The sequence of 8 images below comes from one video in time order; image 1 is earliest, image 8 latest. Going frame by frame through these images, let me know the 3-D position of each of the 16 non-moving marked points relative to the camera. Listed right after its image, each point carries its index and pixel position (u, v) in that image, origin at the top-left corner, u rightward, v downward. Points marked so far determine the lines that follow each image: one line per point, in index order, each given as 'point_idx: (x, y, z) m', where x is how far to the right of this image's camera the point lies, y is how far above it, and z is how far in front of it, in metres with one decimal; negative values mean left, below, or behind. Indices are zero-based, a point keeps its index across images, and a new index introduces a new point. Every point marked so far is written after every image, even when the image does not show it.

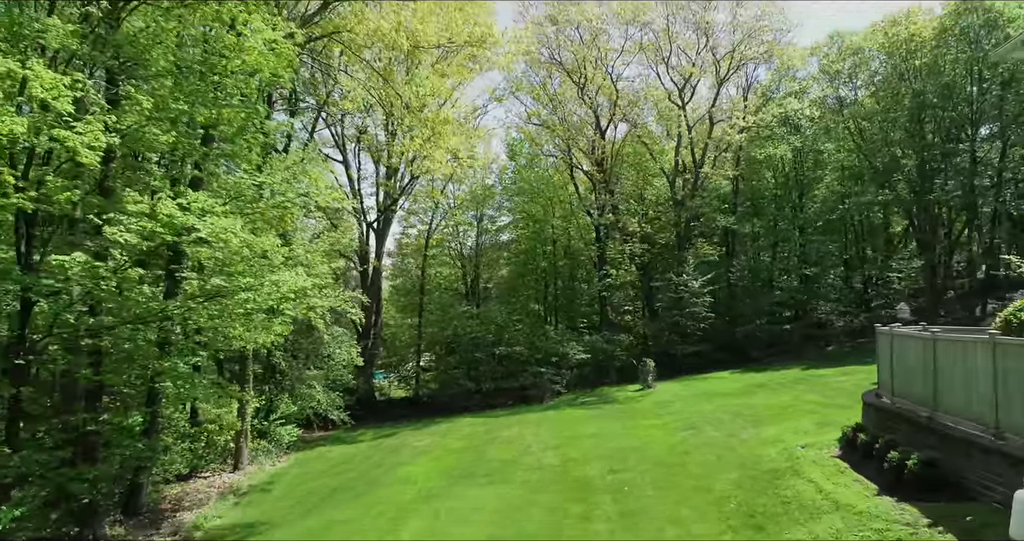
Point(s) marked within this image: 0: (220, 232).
0: (-3.9, +0.5, +9.8) m
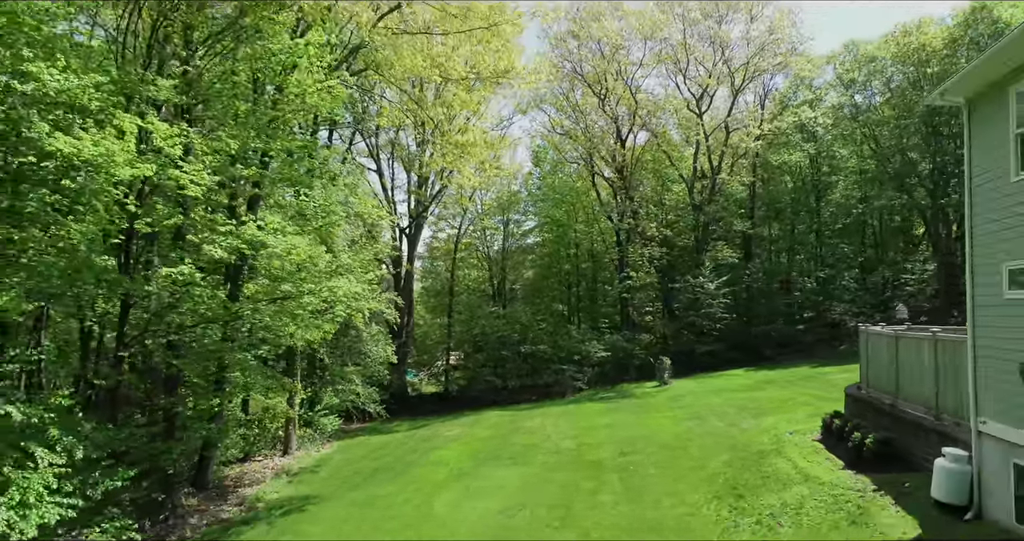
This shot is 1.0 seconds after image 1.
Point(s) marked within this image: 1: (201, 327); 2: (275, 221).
0: (-3.6, +0.4, +11.6) m
1: (-5.2, -0.9, +12.0) m
2: (-3.9, +0.8, +11.8) m
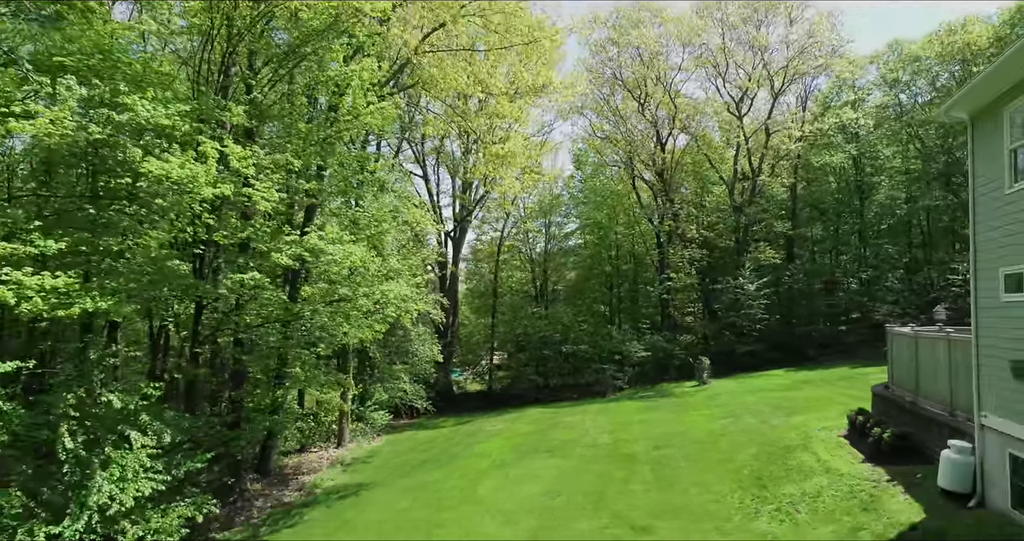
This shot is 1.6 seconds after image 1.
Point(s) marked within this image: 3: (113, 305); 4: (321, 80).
0: (-2.9, +0.3, +12.6) m
1: (-4.5, -1.0, +13.2) m
2: (-3.2, +0.7, +12.9) m
3: (-5.1, -0.4, +9.1) m
4: (-3.4, +3.5, +12.9) m
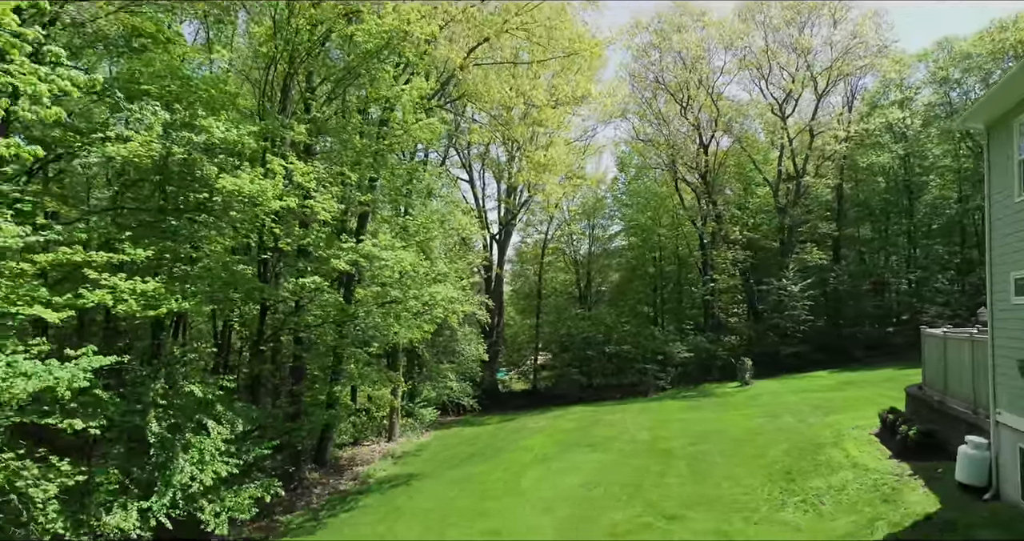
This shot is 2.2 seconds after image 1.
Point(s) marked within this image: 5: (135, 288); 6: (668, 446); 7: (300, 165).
0: (-2.2, +0.2, +13.6) m
1: (-3.7, -1.1, +14.2) m
2: (-2.5, +0.6, +13.8) m
3: (-4.5, -0.5, +10.2) m
4: (-2.7, +3.4, +13.9) m
5: (-4.9, -0.2, +9.4) m
6: (+3.4, -3.8, +15.4) m
7: (-3.3, +1.6, +11.3) m
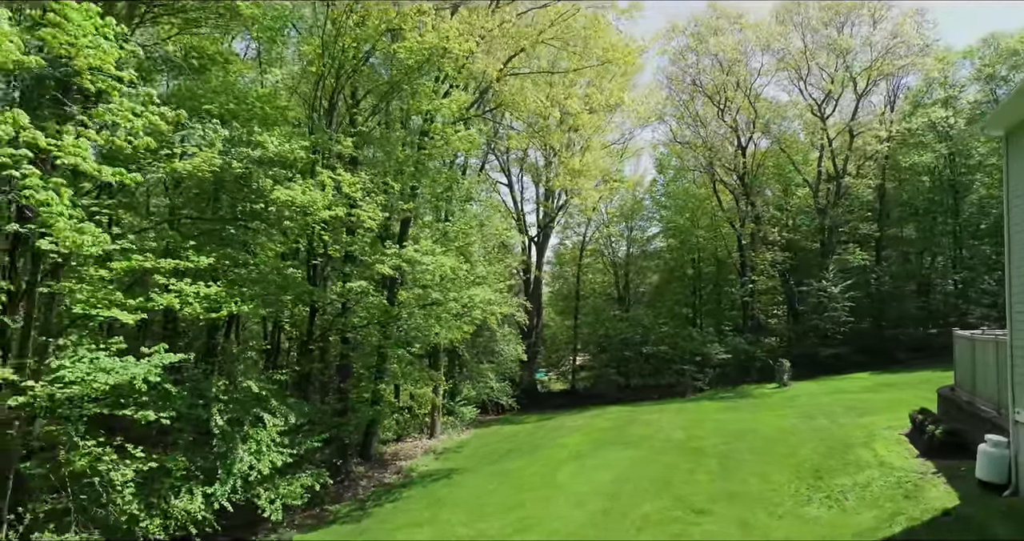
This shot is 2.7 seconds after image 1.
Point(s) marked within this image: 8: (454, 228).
0: (-1.5, +0.1, +14.3) m
1: (-3.0, -1.2, +15.0) m
2: (-1.8, +0.5, +14.5) m
3: (-4.0, -0.6, +11.0) m
4: (-2.0, +3.3, +14.6) m
5: (-4.5, -0.3, +10.3) m
6: (+4.2, -3.8, +15.8) m
7: (-2.8, +1.6, +12.1) m
8: (-1.3, +1.0, +16.2) m
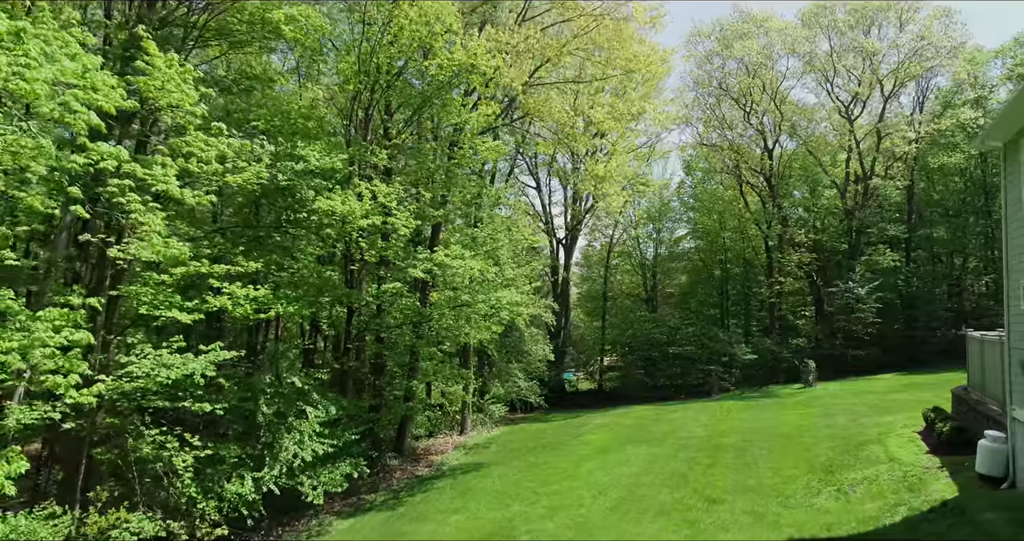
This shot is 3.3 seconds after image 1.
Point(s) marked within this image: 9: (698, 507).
0: (-0.9, +0.1, +15.1) m
1: (-2.4, -1.2, +15.9) m
2: (-1.2, +0.5, +15.3) m
3: (-3.6, -0.6, +11.9) m
4: (-1.4, +3.3, +15.5) m
5: (-4.1, -0.4, +11.2) m
6: (+4.8, -3.9, +16.4) m
7: (-2.3, +1.5, +12.9) m
8: (-0.7, +0.9, +17.0) m
9: (+2.9, -3.7, +11.2) m
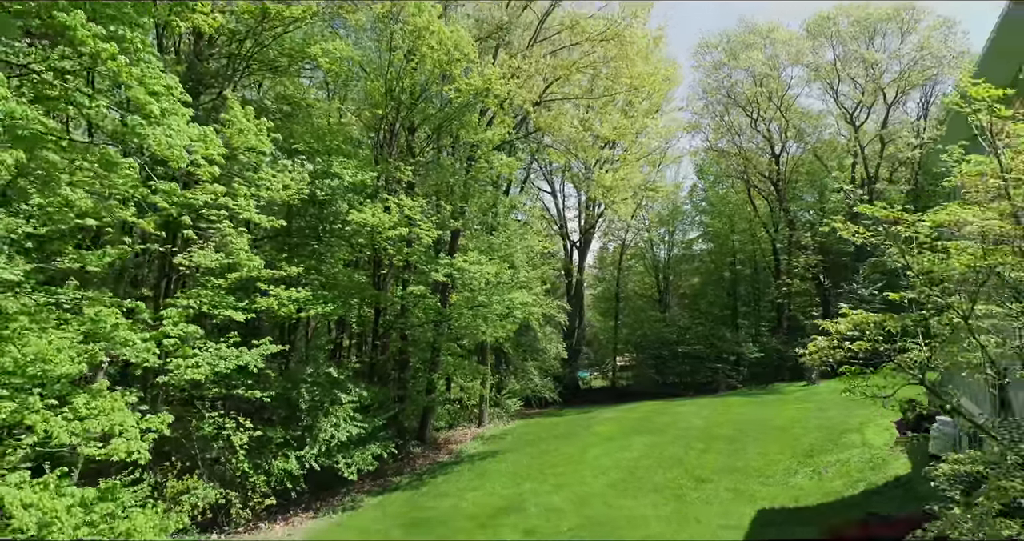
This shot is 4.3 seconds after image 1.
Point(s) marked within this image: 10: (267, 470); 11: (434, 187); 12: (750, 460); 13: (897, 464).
0: (-0.7, 0.0, +16.6) m
1: (-2.1, -1.3, +17.4) m
2: (-0.9, +0.4, +16.9) m
3: (-3.4, -0.7, +13.5) m
4: (-1.1, +3.2, +17.0) m
5: (-3.9, -0.5, +12.8) m
6: (+5.1, -4.0, +17.7) m
7: (-2.1, +1.4, +14.5) m
8: (-0.4, +0.8, +18.5) m
9: (+3.1, -3.8, +12.6) m
10: (-4.2, -3.4, +12.2) m
11: (-1.8, +1.9, +16.8) m
12: (+4.6, -3.7, +13.9) m
13: (+6.1, -3.1, +11.3) m
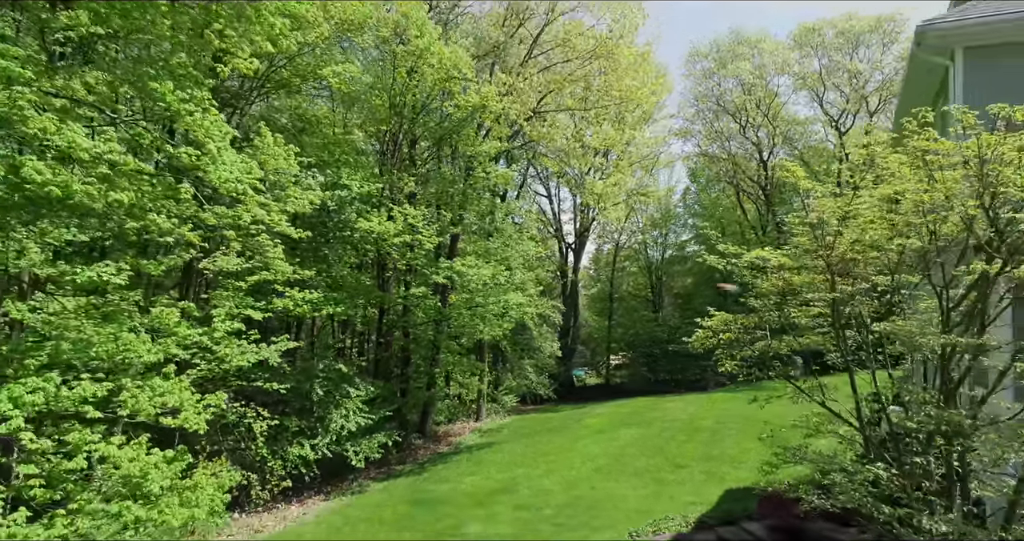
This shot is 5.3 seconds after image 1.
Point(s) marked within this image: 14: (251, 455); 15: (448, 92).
0: (-0.8, -0.1, +17.8) m
1: (-2.2, -1.4, +18.6) m
2: (-1.0, +0.3, +18.1) m
3: (-3.5, -0.8, +14.7) m
4: (-1.2, +3.1, +18.2) m
5: (-4.0, -0.5, +14.0) m
6: (+5.0, -4.0, +19.0) m
7: (-2.2, +1.4, +15.7) m
8: (-0.5, +0.7, +19.7) m
9: (+2.9, -3.8, +13.8) m
10: (-4.3, -3.5, +13.4) m
11: (-1.9, +1.9, +18.0) m
12: (+4.5, -3.8, +15.1) m
13: (+6.0, -3.1, +12.6) m
14: (-4.7, -3.3, +13.0) m
15: (-1.6, +4.5, +18.0) m
